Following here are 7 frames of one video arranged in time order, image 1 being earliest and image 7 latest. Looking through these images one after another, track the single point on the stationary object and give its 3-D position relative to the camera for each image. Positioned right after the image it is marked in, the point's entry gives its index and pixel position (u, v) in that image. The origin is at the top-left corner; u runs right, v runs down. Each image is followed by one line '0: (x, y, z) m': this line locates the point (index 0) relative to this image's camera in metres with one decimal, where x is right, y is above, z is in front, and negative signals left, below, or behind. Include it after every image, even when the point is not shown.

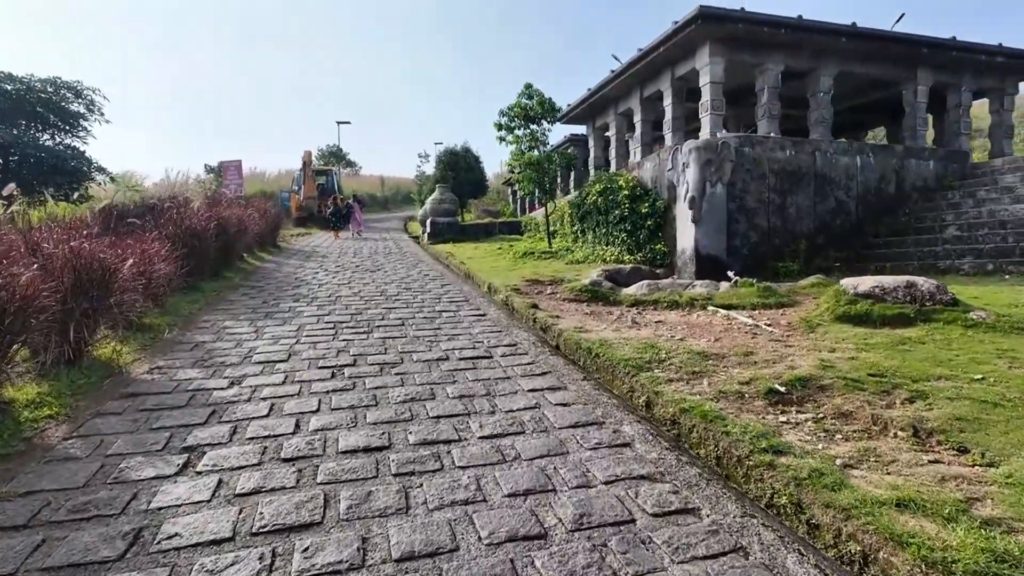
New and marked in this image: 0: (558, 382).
0: (+0.3, -0.7, +4.1) m
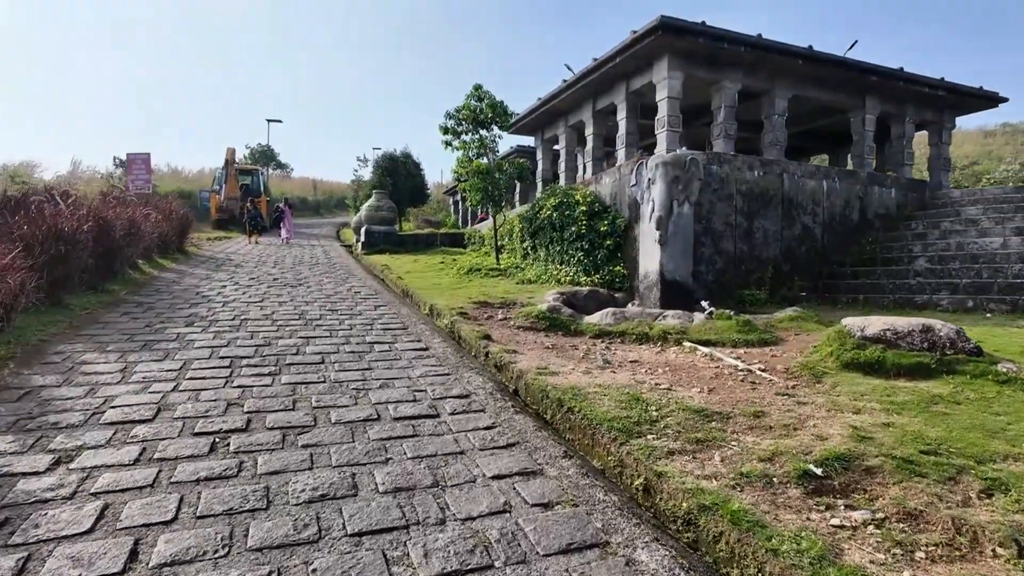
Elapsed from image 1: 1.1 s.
0: (+0.1, -0.9, +3.0) m
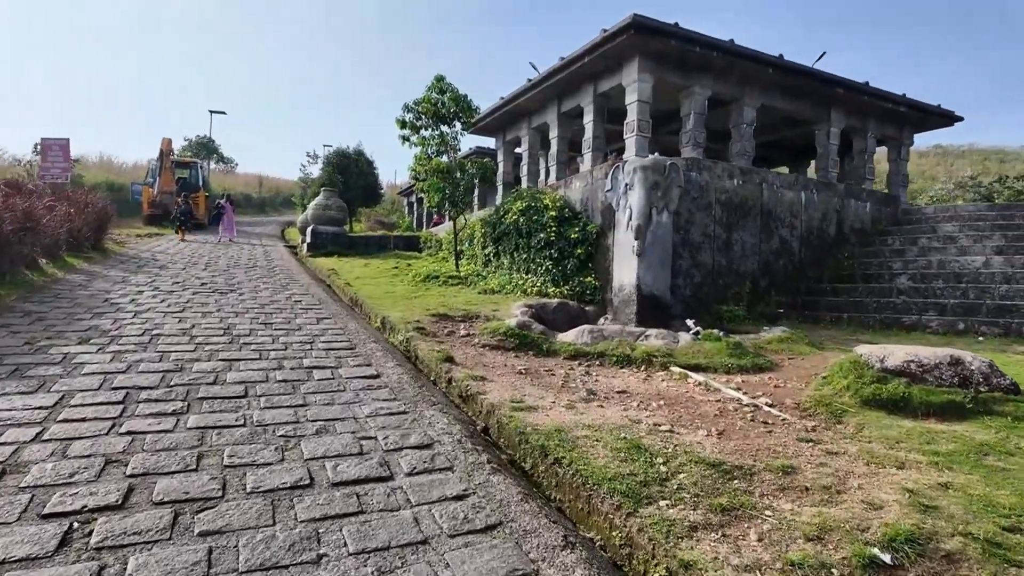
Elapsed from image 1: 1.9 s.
0: (0.0, -1.0, +2.2) m
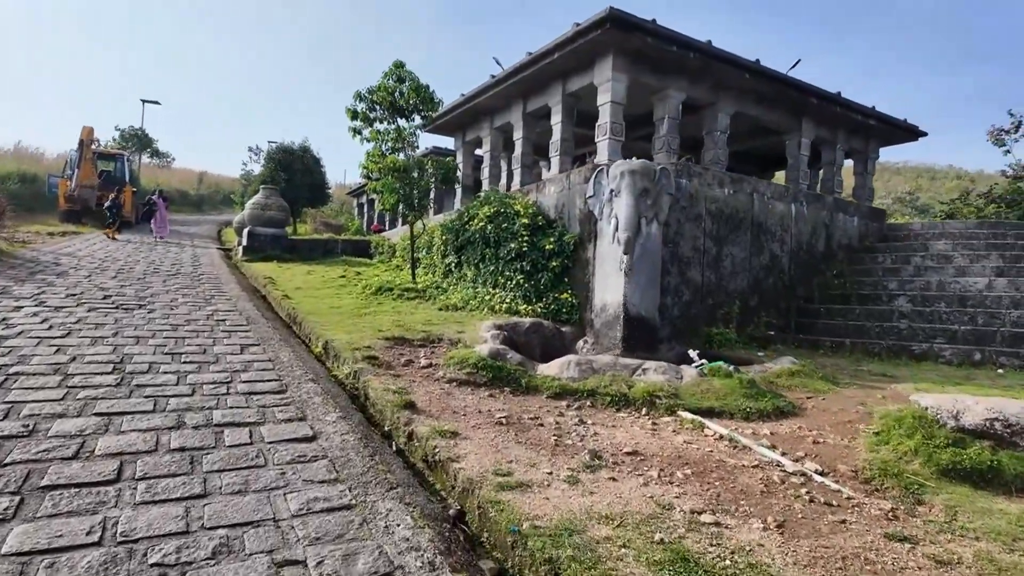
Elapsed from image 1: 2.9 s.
0: (+0.1, -1.2, +1.2) m
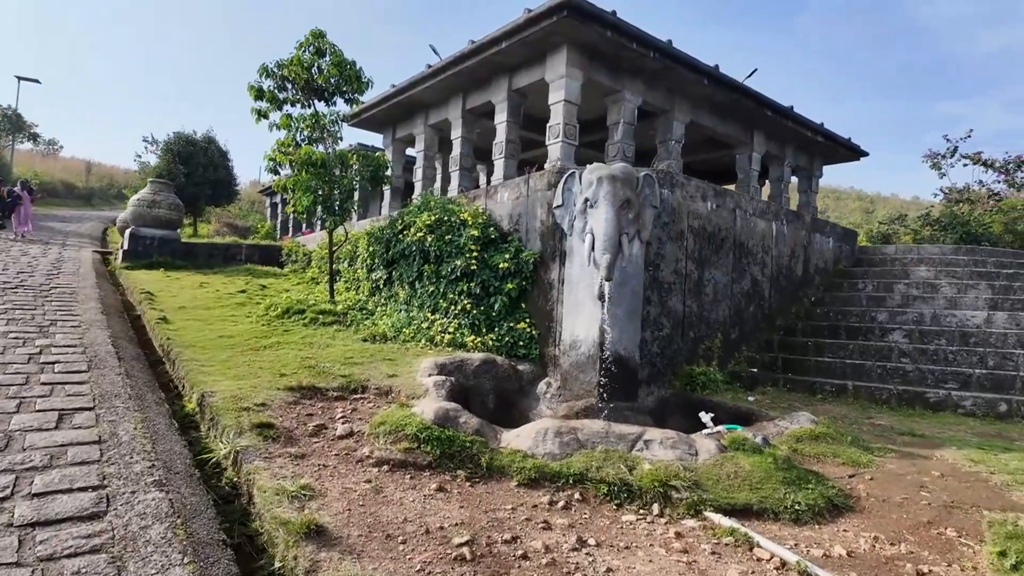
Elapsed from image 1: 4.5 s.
0: (+0.3, -1.4, -0.3) m
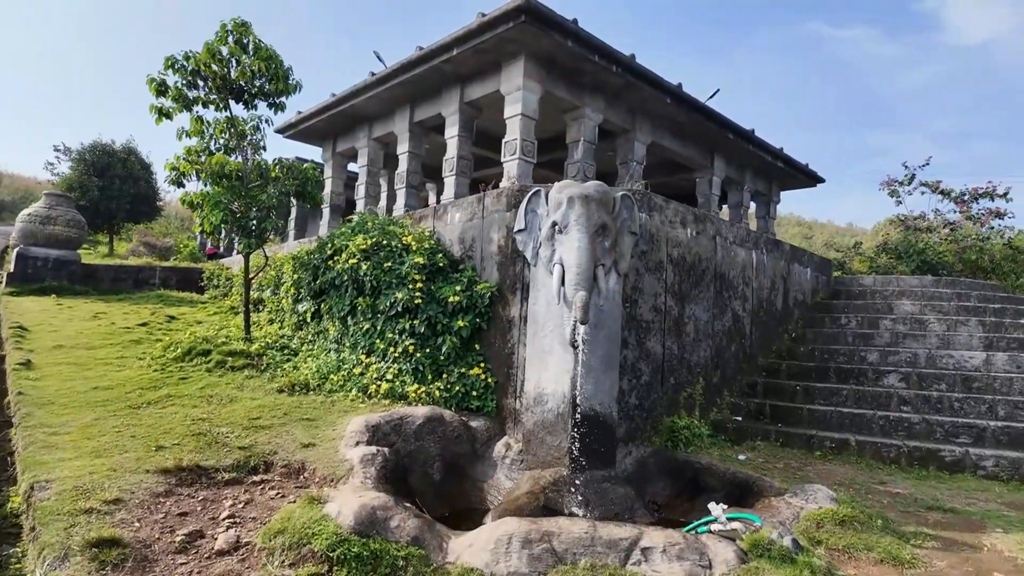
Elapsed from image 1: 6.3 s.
0: (+0.4, -1.5, -1.3) m
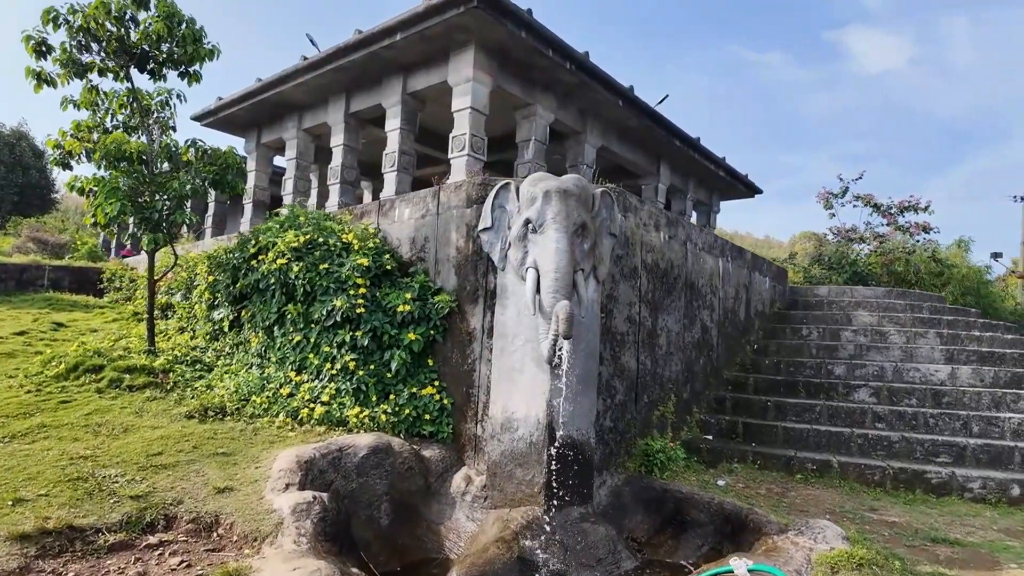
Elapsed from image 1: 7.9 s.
0: (+0.9, -1.5, -1.9) m
